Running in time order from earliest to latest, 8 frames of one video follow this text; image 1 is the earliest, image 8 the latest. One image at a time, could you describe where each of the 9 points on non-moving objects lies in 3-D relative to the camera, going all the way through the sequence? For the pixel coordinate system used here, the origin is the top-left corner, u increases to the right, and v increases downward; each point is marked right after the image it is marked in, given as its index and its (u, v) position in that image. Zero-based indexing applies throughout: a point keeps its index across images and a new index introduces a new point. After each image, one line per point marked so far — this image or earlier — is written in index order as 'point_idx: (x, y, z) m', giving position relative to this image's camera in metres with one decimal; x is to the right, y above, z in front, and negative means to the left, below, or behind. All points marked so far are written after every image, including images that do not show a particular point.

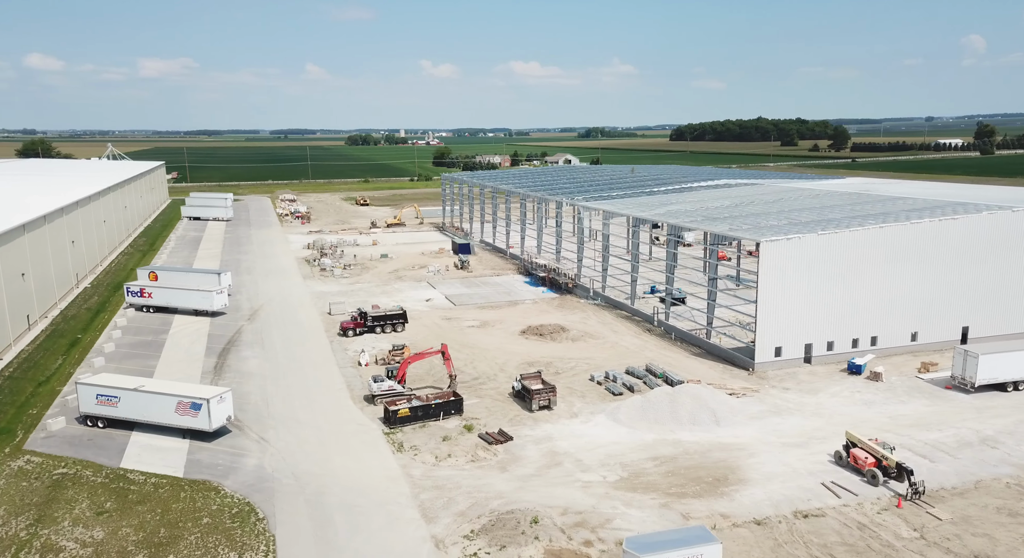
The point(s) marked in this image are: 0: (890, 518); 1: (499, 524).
0: (+9.9, -6.3, +17.9) m
1: (-0.4, -6.7, +18.5) m
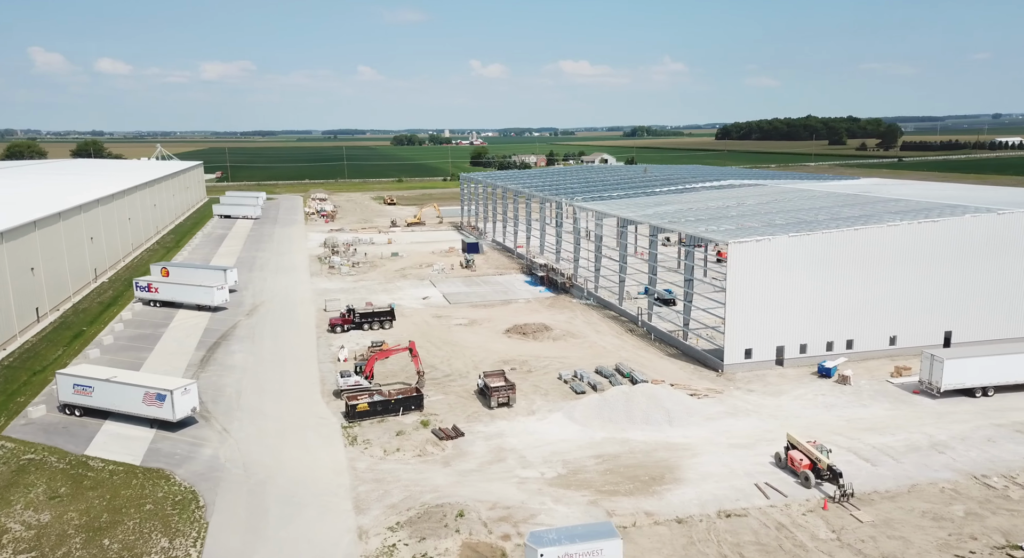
0: (+7.8, -6.3, +17.8) m
1: (-2.4, -6.6, +18.8) m
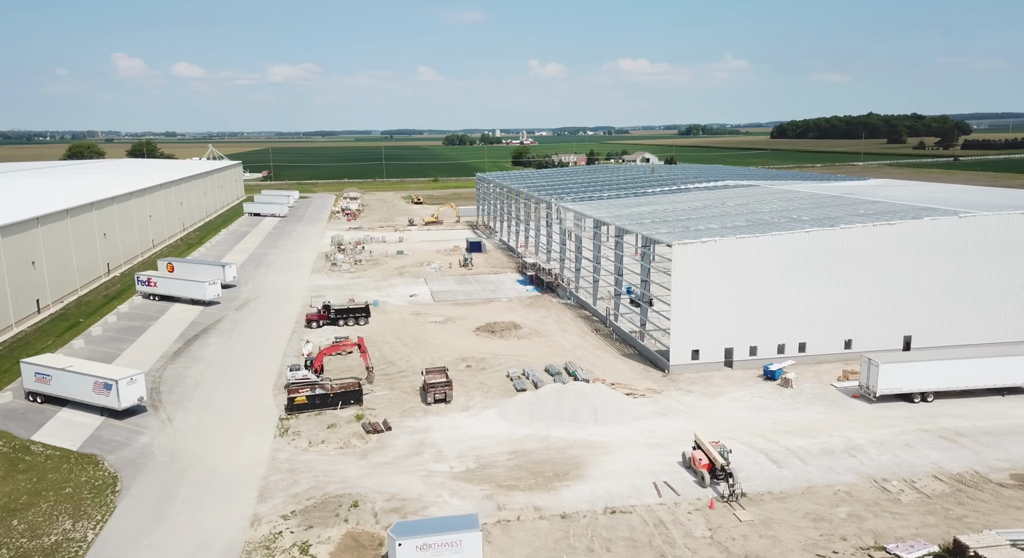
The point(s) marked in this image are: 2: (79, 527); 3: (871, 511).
0: (+4.7, -6.3, +17.9) m
1: (-5.5, -6.5, +19.3) m
2: (-12.0, -6.9, +18.8) m
3: (+9.5, -6.1, +18.0) m
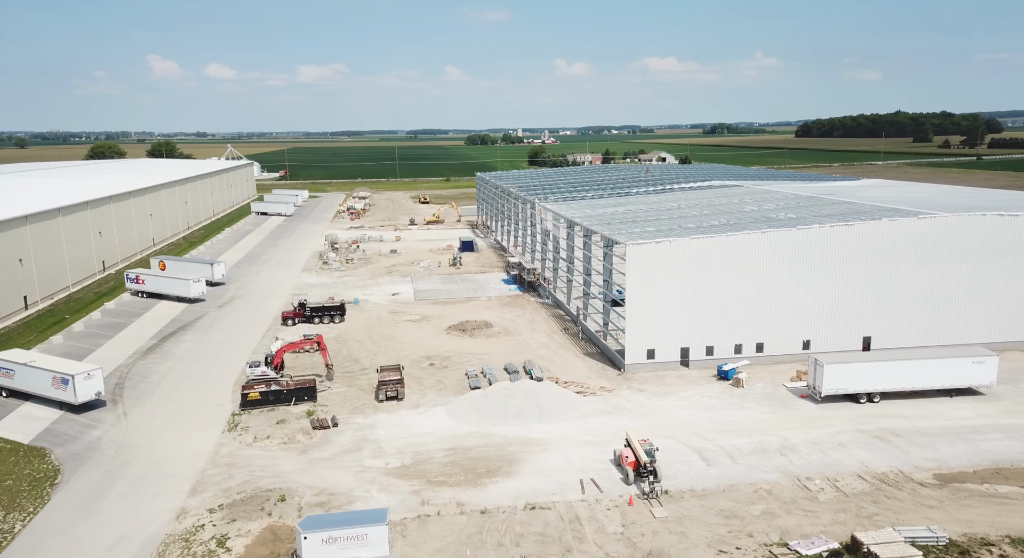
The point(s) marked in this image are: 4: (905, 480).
0: (+2.6, -6.3, +18.1) m
1: (-7.7, -6.4, +19.6) m
2: (-14.2, -6.8, +19.1) m
3: (+7.3, -6.1, +18.1) m
4: (+11.4, -5.8, +19.6) m
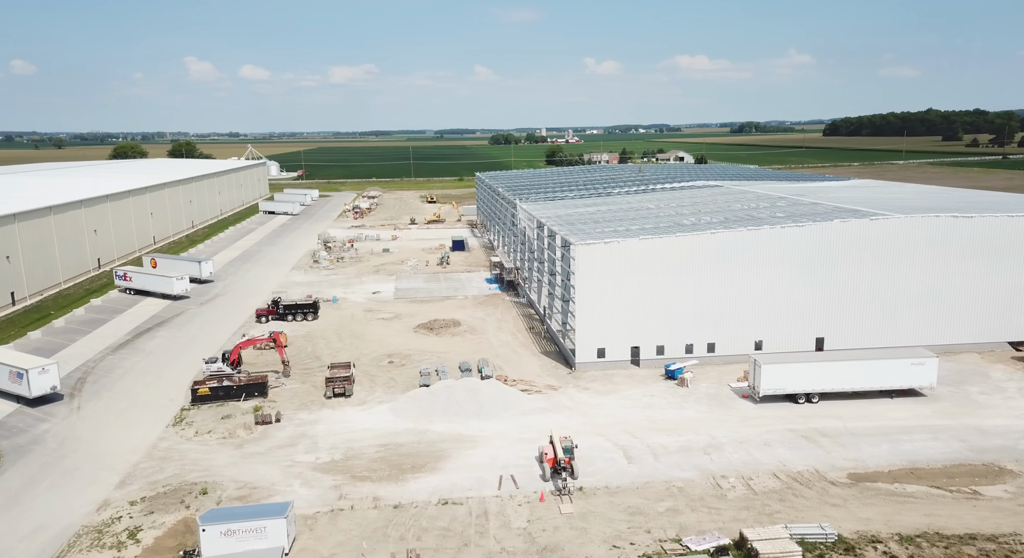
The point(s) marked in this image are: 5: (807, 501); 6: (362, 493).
0: (+0.1, -6.3, +18.4) m
1: (-10.1, -6.3, +20.0) m
2: (-16.6, -6.7, +19.6) m
3: (+4.8, -6.1, +18.4) m
4: (+8.9, -5.9, +19.8) m
5: (+8.0, -6.0, +18.4) m
6: (-4.4, -6.3, +19.9) m
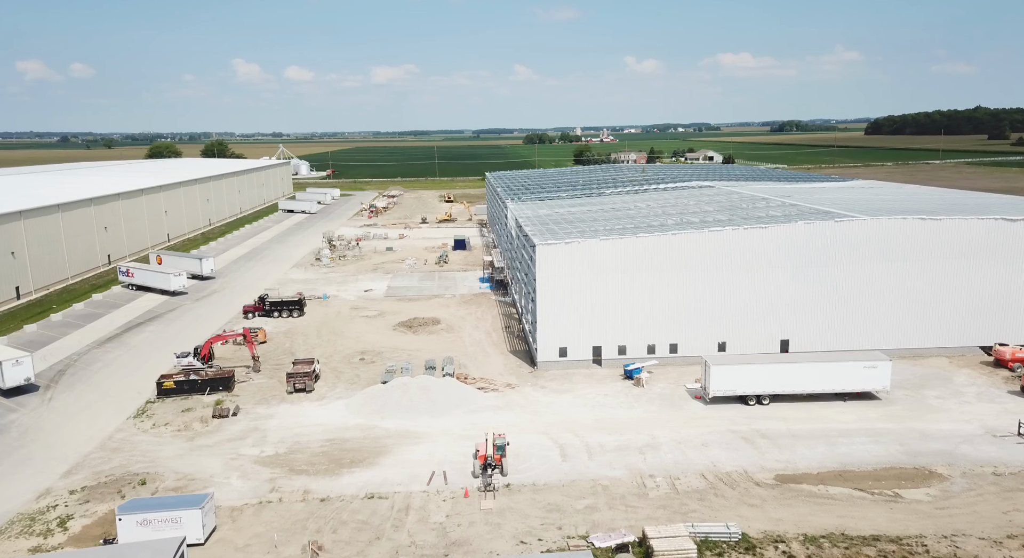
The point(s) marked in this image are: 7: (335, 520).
0: (-2.0, -6.3, +18.8) m
1: (-12.2, -6.2, +20.6) m
2: (-18.7, -6.5, +20.4) m
3: (+2.7, -6.2, +18.6) m
4: (+6.8, -5.9, +19.9) m
5: (+5.9, -6.1, +18.6) m
6: (-6.5, -6.2, +20.4) m
7: (-4.6, -6.4, +17.9) m
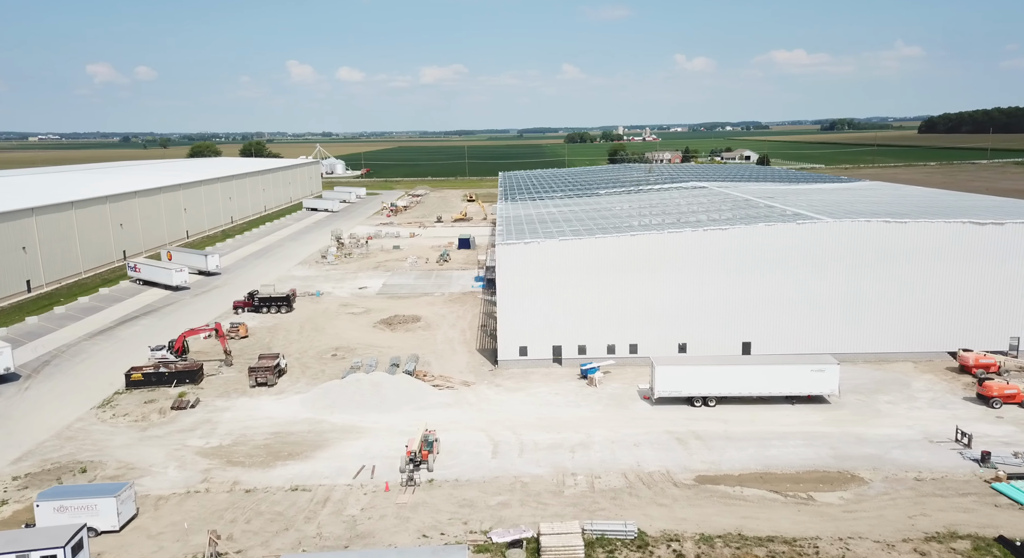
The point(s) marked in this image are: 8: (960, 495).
0: (-4.4, -6.2, +19.3) m
1: (-14.5, -6.0, +21.4) m
2: (-21.1, -6.3, +21.4) m
3: (+0.3, -6.2, +18.9) m
4: (+4.5, -6.0, +20.1) m
5: (+3.5, -6.1, +18.8) m
6: (-8.8, -6.1, +21.0) m
7: (-7.0, -6.3, +18.4) m
8: (+12.3, -5.9, +18.7) m
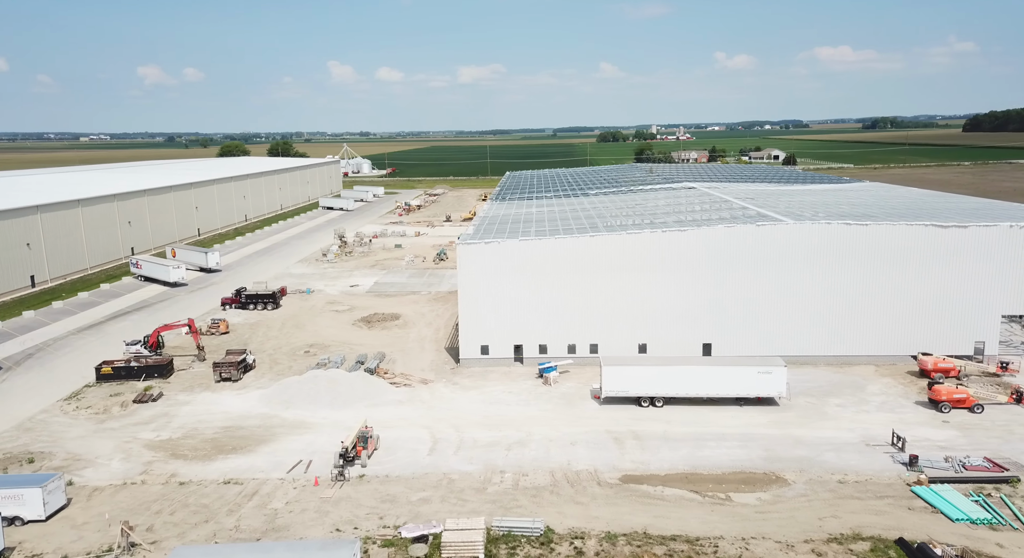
0: (-6.6, -6.2, +19.7) m
1: (-16.6, -5.9, +22.2) m
2: (-23.2, -6.1, +22.3) m
3: (-1.9, -6.2, +19.3) m
4: (+2.3, -6.0, +20.3) m
5: (+1.3, -6.2, +19.1) m
6: (-11.0, -6.1, +21.6) m
7: (-9.2, -6.3, +19.0) m
8: (+10.1, -6.0, +18.7) m
